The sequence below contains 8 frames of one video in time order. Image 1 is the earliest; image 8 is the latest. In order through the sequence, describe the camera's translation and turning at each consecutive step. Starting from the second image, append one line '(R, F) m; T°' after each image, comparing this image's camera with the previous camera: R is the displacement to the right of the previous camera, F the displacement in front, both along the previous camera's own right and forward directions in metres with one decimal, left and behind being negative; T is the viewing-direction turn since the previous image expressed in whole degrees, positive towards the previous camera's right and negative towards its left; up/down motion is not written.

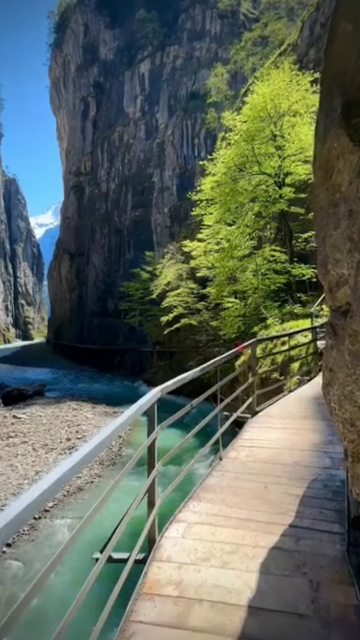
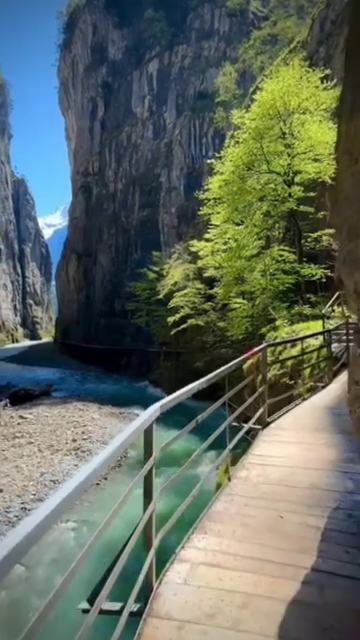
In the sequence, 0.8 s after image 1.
(0.0, +0.2) m; -1°
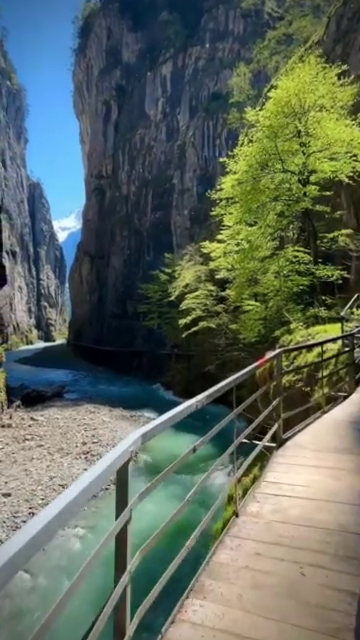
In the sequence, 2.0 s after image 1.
(0.0, +0.3) m; -2°
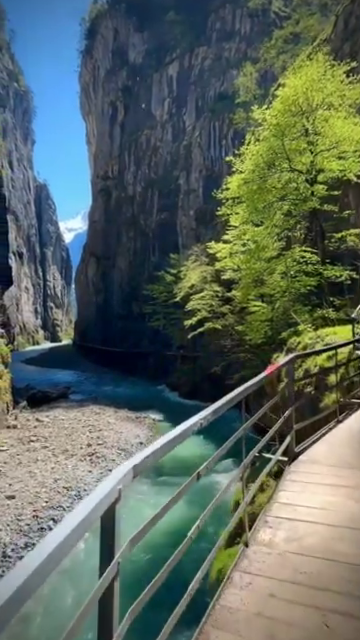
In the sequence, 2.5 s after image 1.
(0.0, +0.2) m; -1°
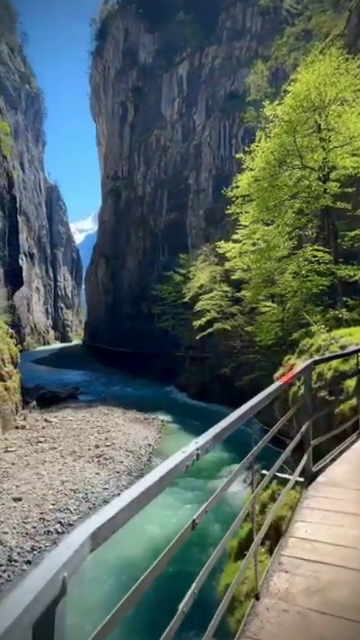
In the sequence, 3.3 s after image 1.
(0.0, +0.3) m; -1°
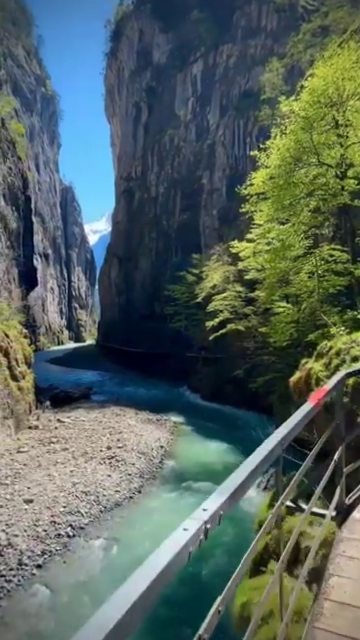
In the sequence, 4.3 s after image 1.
(0.0, +0.3) m; -2°
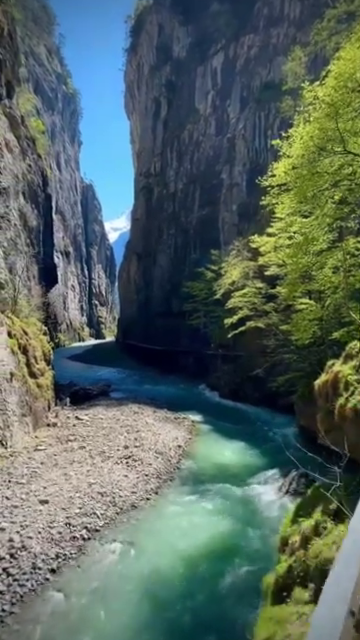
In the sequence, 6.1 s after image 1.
(+0.1, +0.5) m; -3°
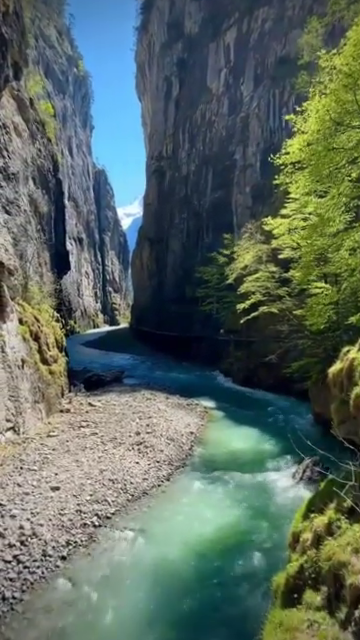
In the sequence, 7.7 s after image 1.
(+0.1, +0.4) m; -2°
